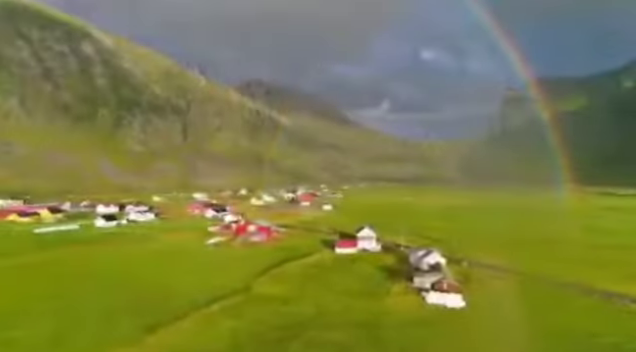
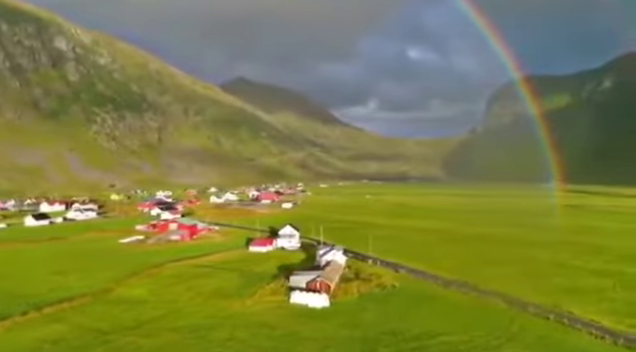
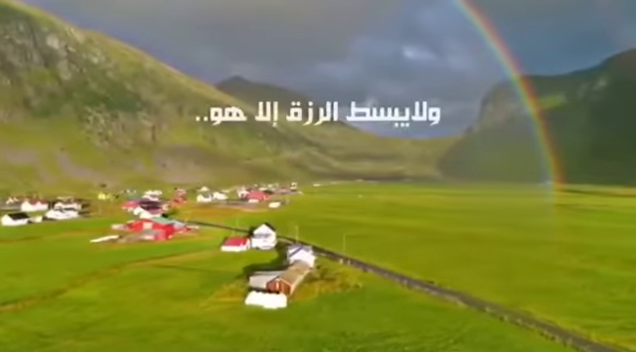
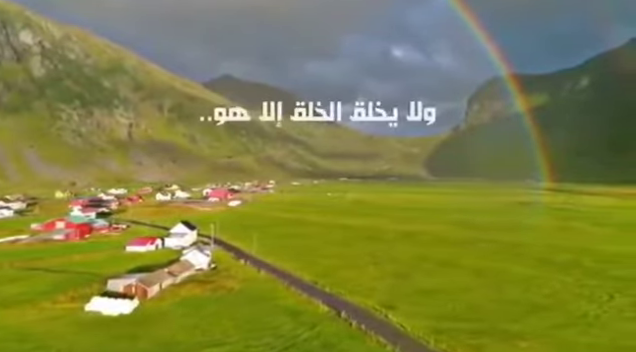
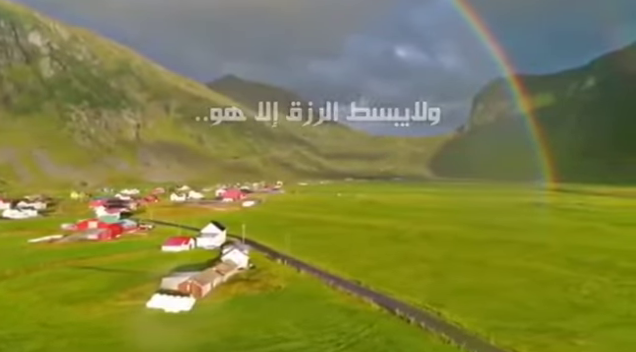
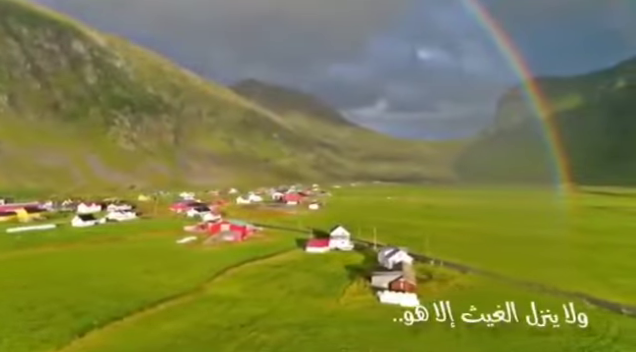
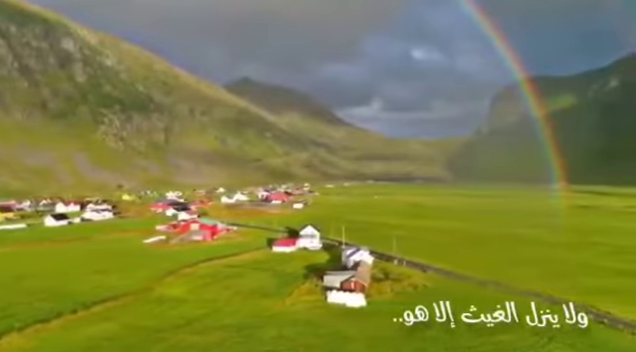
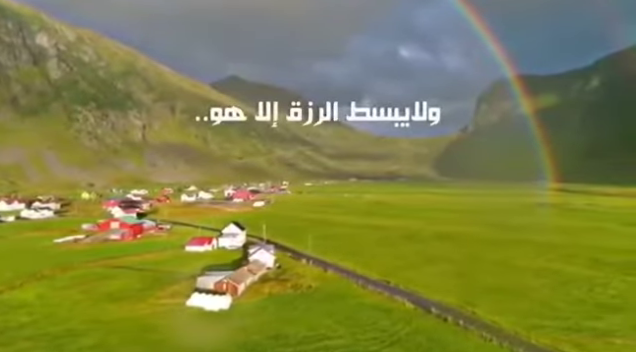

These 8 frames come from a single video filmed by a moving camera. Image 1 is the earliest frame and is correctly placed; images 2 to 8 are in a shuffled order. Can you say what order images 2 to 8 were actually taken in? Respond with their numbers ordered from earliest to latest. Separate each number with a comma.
6, 7, 2, 3, 8, 5, 4
